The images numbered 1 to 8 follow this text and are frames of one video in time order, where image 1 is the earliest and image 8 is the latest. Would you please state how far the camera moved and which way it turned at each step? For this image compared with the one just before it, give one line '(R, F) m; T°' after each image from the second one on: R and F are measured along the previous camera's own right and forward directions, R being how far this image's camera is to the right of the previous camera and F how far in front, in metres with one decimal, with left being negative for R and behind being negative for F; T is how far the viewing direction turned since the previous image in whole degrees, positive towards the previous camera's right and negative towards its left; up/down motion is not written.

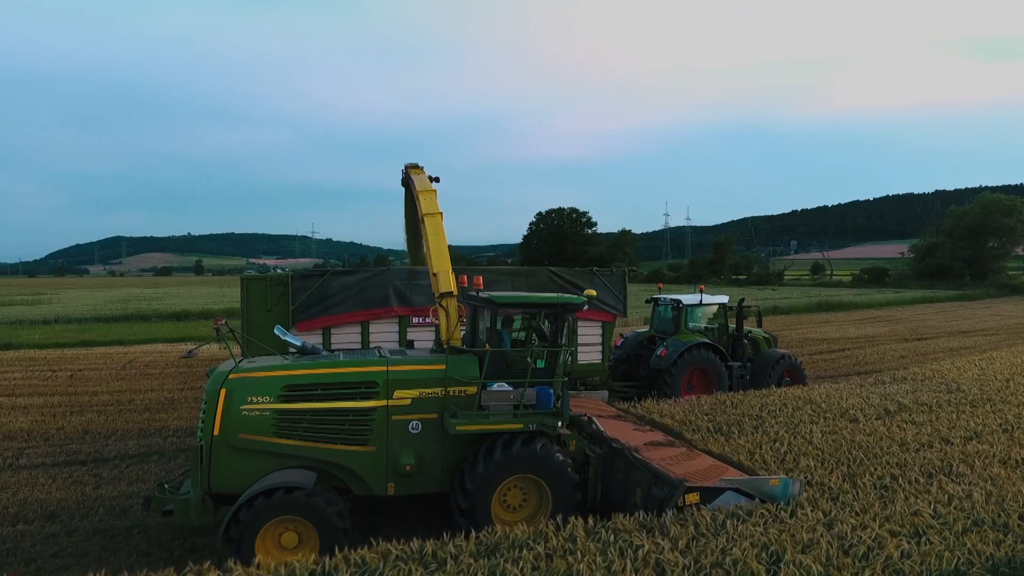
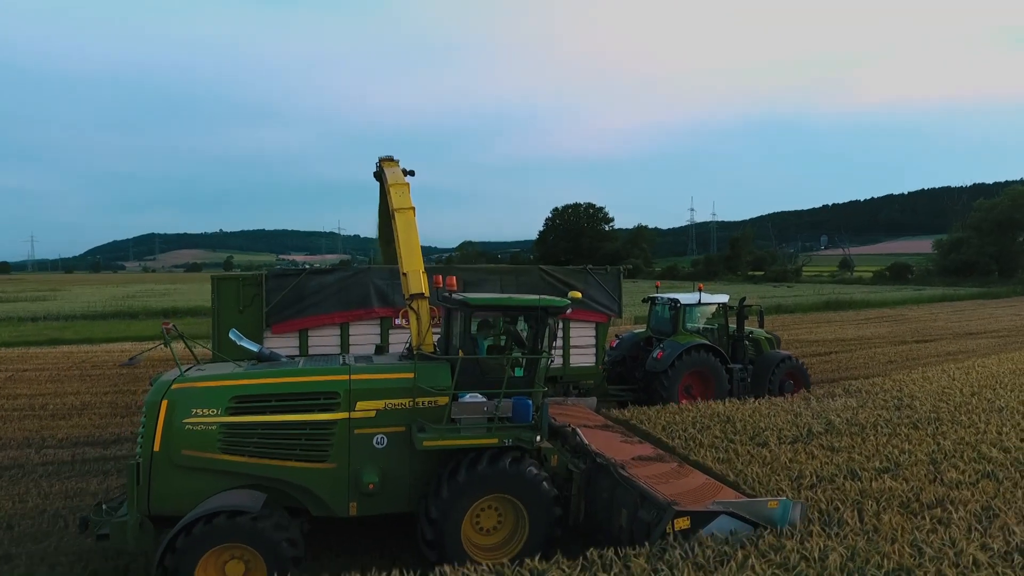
(+0.3, +0.5) m; -2°
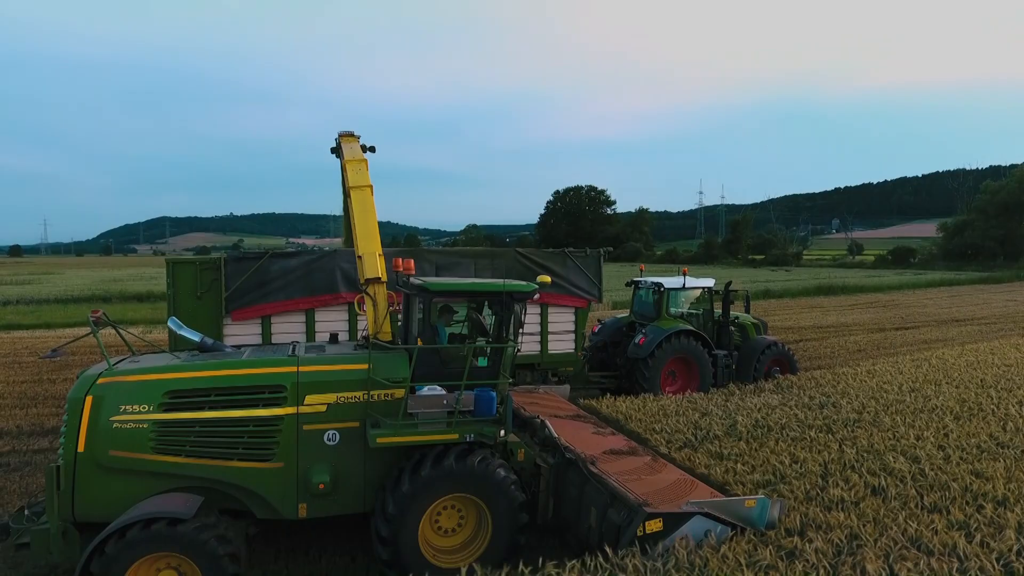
(+0.3, +0.4) m; 0°
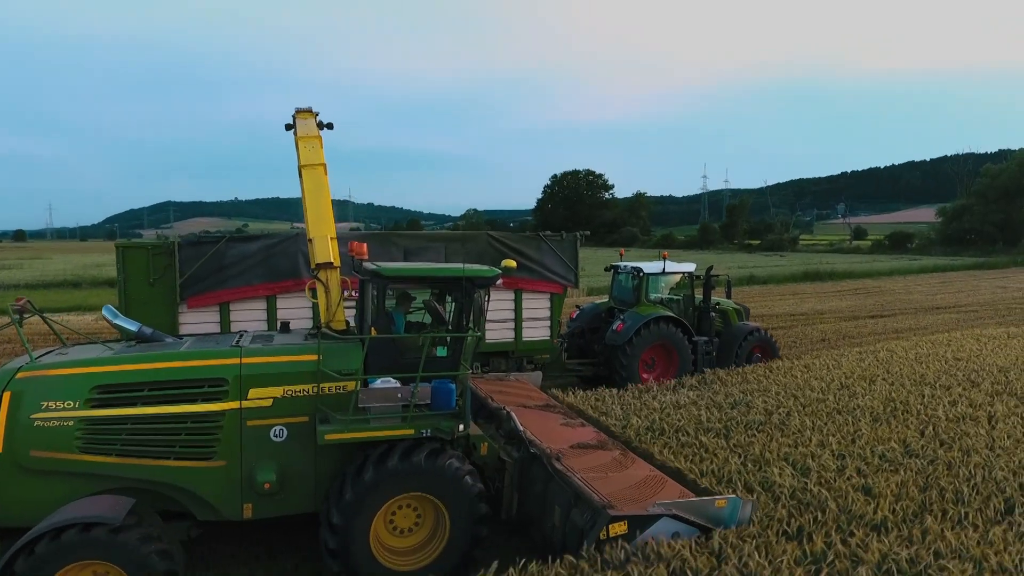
(+0.3, +0.3) m; 0°
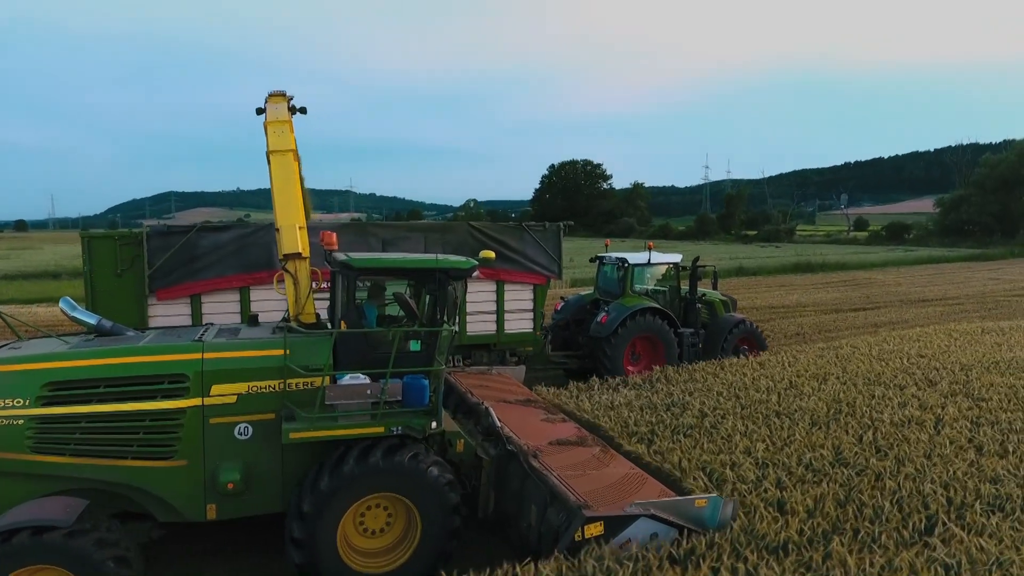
(+0.2, +0.2) m; 0°
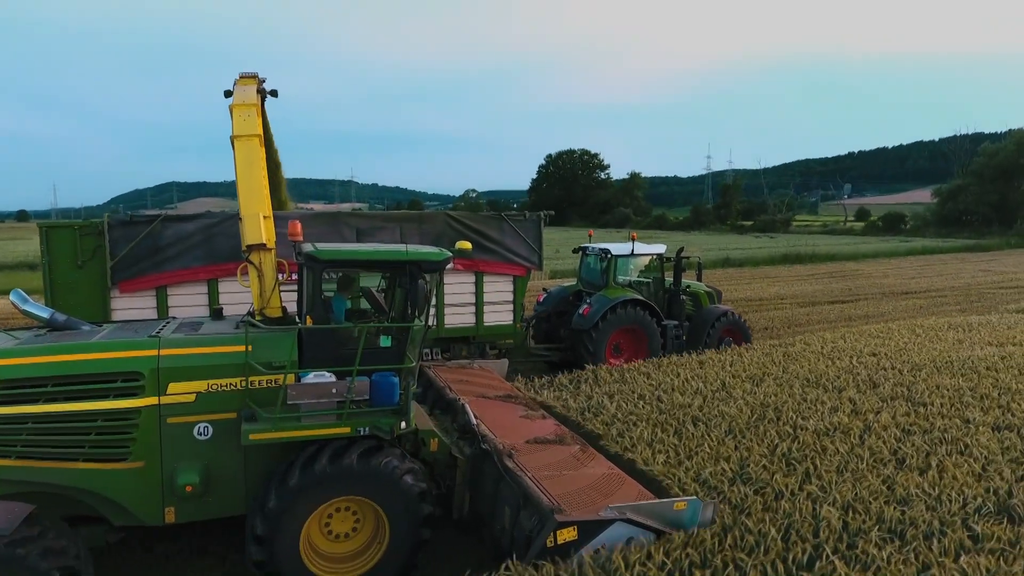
(+0.2, +0.2) m; 0°
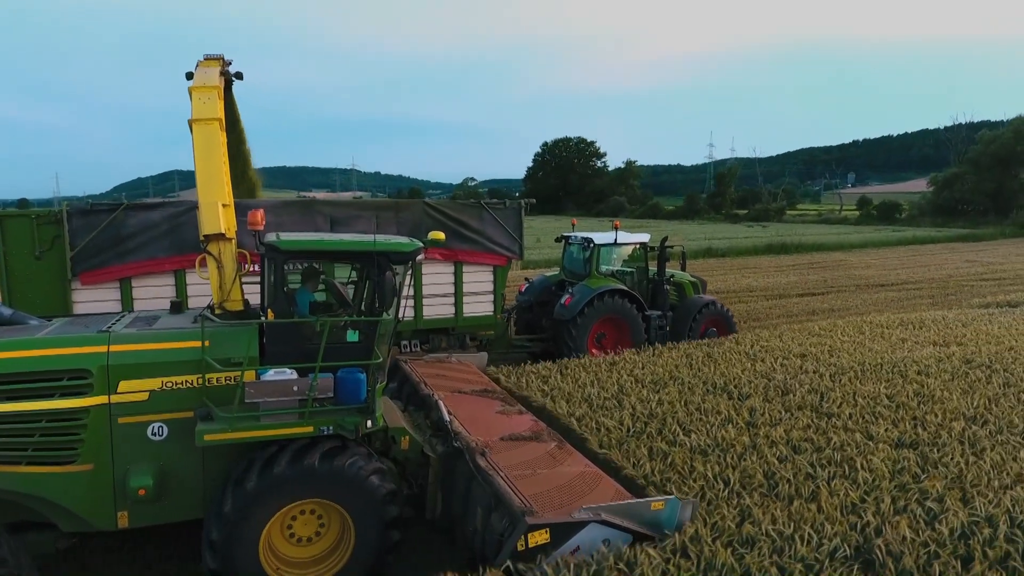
(+0.1, +0.2) m; 0°
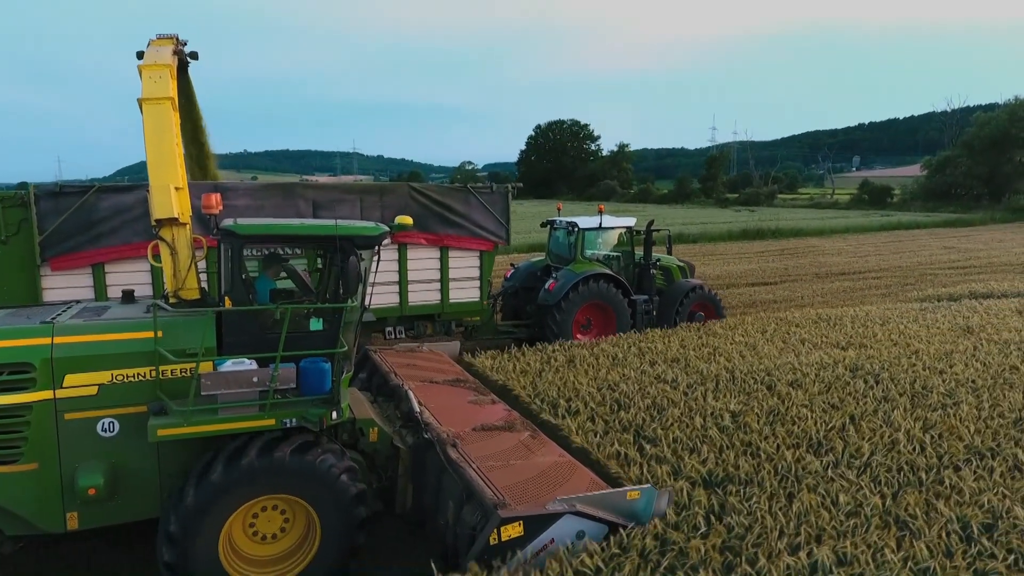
(+0.1, +0.2) m; 0°
